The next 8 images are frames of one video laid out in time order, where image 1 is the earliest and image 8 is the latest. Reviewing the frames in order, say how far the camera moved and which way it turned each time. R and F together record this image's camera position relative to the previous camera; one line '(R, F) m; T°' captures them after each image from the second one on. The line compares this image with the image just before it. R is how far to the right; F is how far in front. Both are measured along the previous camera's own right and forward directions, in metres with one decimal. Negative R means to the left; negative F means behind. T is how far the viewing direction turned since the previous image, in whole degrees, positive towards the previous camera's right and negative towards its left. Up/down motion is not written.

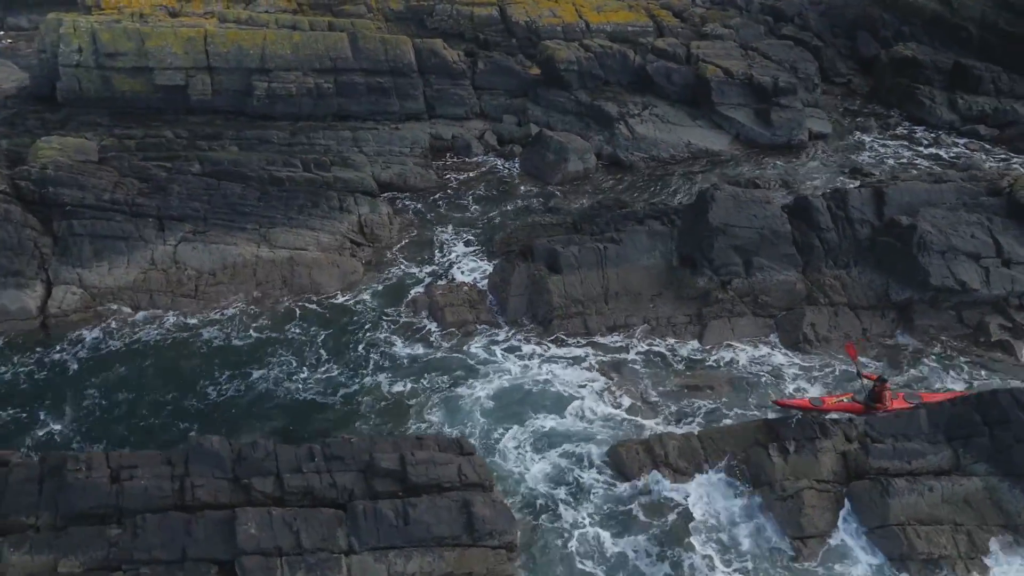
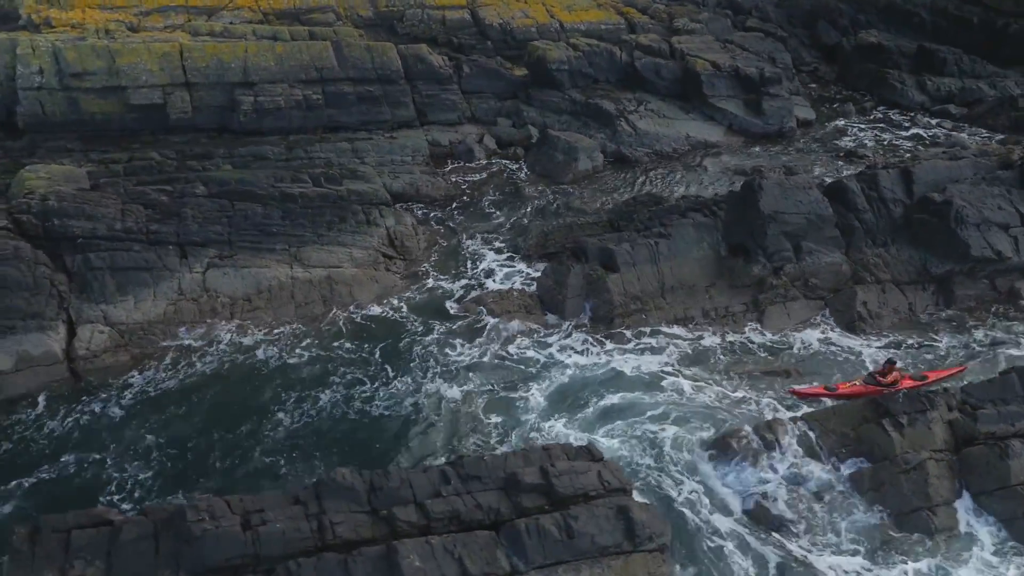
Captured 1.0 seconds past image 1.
(-4.5, +0.6) m; +6°
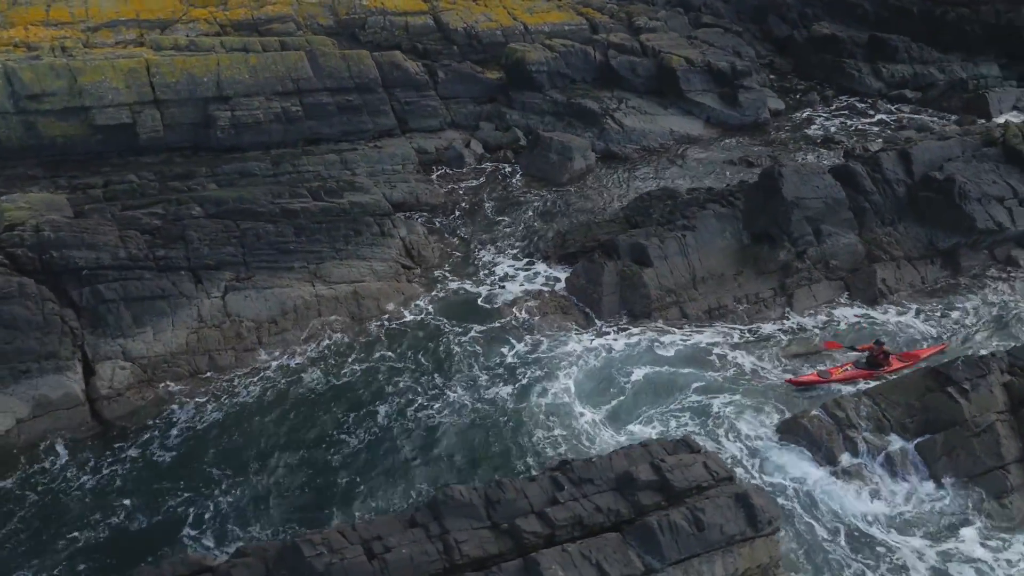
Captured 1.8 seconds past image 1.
(-3.7, +0.4) m; +6°
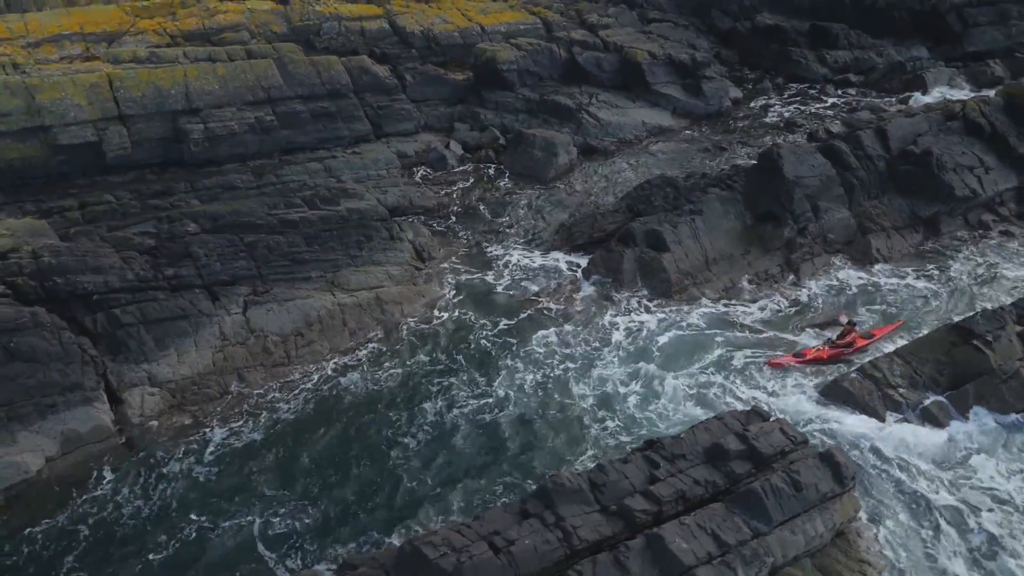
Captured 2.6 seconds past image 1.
(-3.5, +0.1) m; +6°
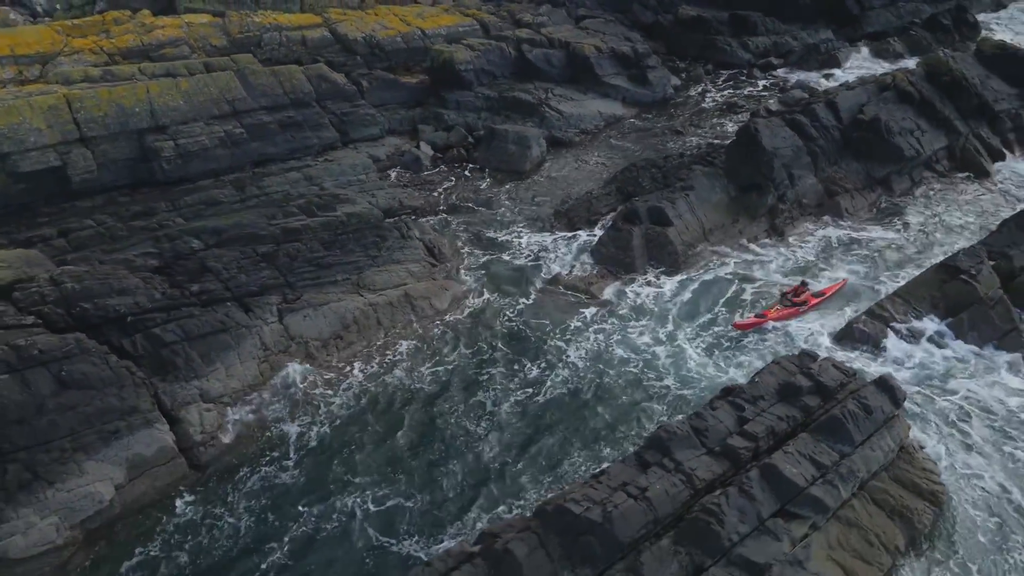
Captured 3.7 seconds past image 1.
(-4.4, -0.6) m; +8°
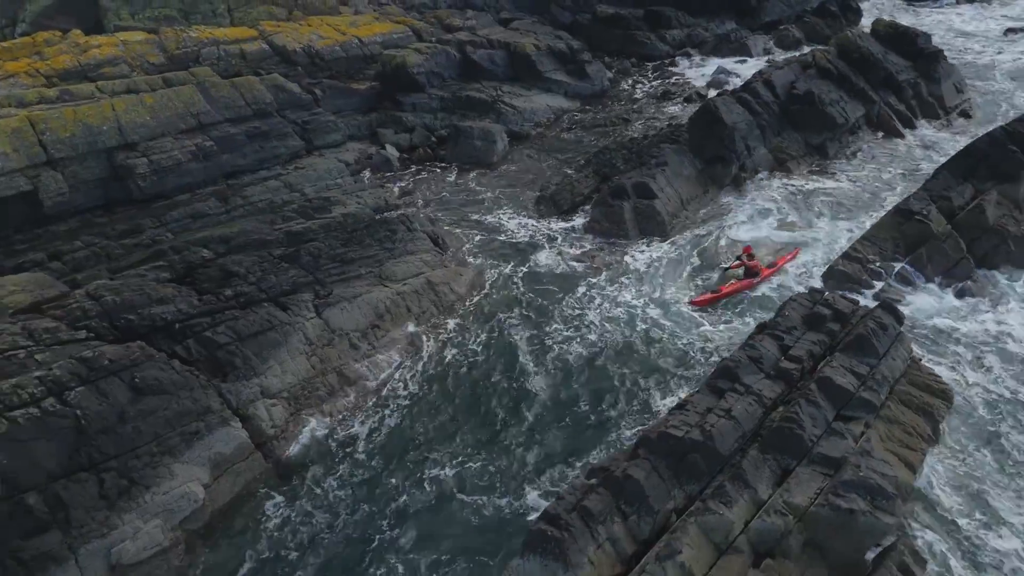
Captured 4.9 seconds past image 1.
(-4.4, -1.1) m; +9°
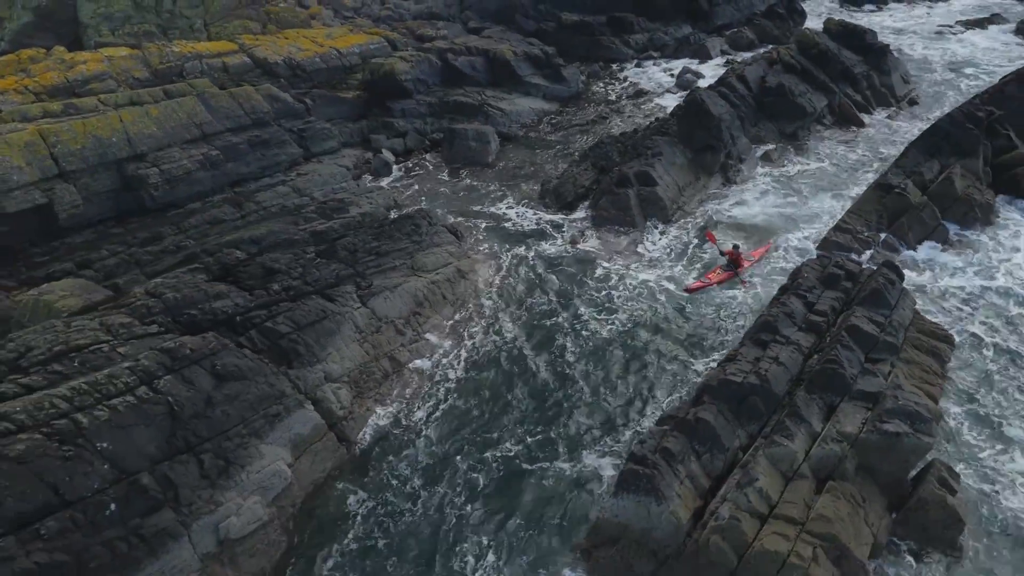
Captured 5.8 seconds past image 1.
(-3.2, -1.3) m; +5°
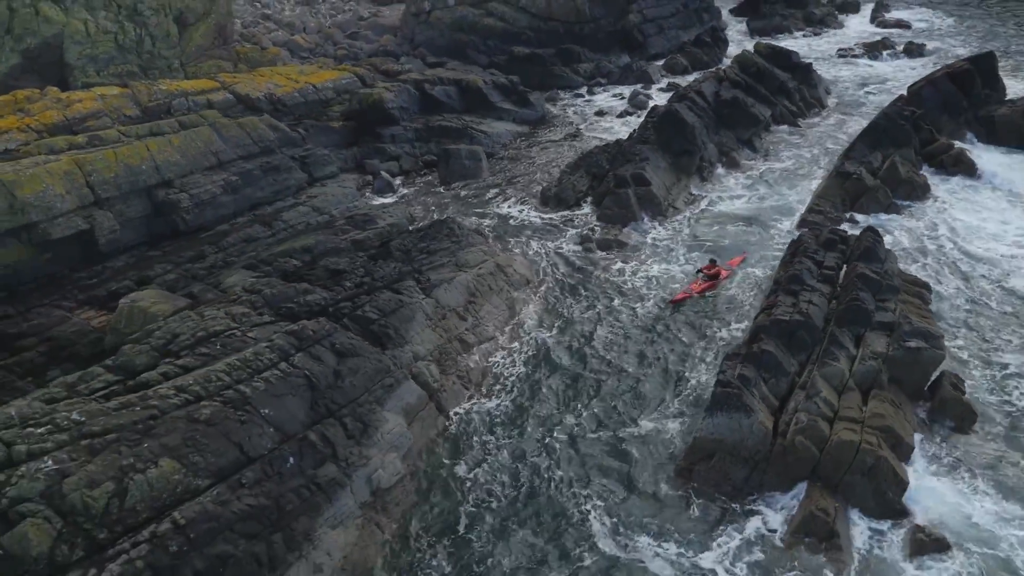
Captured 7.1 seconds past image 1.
(-5.1, -2.5) m; +7°
